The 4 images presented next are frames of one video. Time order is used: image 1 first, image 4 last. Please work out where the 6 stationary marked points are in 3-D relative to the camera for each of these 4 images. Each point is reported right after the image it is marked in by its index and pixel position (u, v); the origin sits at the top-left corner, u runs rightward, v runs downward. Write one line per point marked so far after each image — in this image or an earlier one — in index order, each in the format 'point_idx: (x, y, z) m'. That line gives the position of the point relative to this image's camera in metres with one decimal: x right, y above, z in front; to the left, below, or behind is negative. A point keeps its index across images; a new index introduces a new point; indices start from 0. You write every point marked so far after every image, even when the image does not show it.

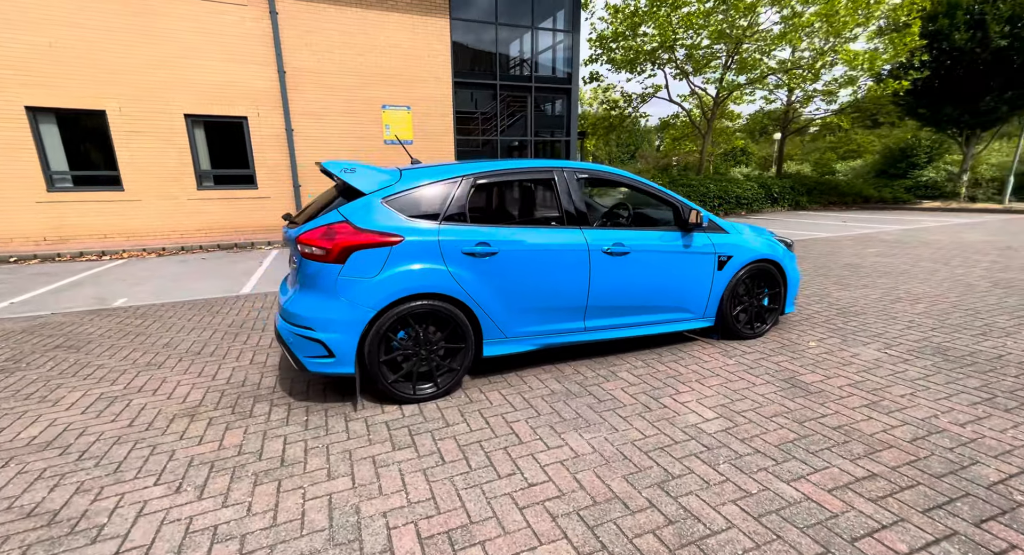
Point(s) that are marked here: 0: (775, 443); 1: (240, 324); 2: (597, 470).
0: (+1.5, -0.9, +2.6) m
1: (-3.0, -0.5, +5.0) m
2: (+0.4, -1.0, +2.4) m
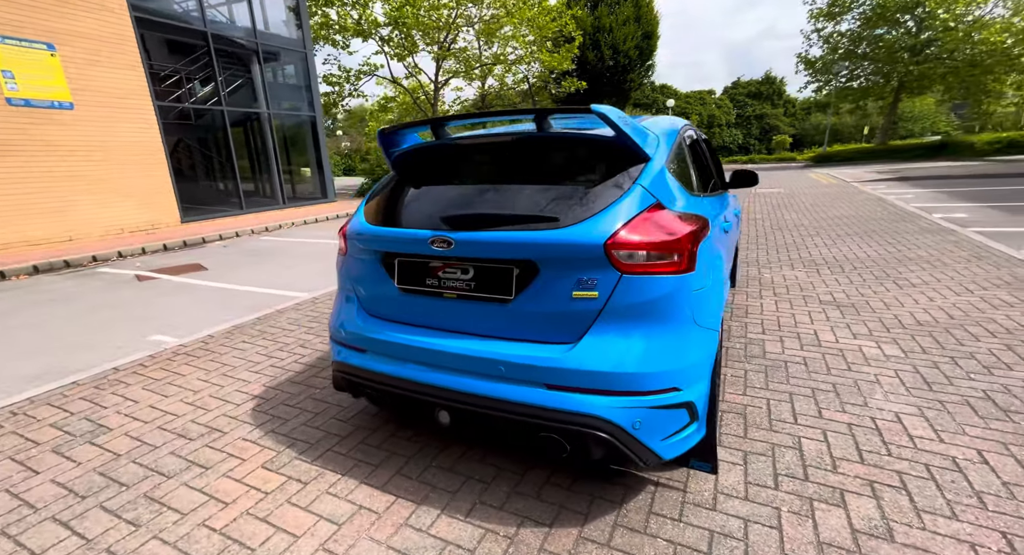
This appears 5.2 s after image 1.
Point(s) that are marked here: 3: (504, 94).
0: (+3.0, -0.5, +3.2) m
1: (-2.0, -1.0, +2.2) m
2: (+2.3, -0.7, +2.4) m
3: (-0.2, +7.4, +18.6) m
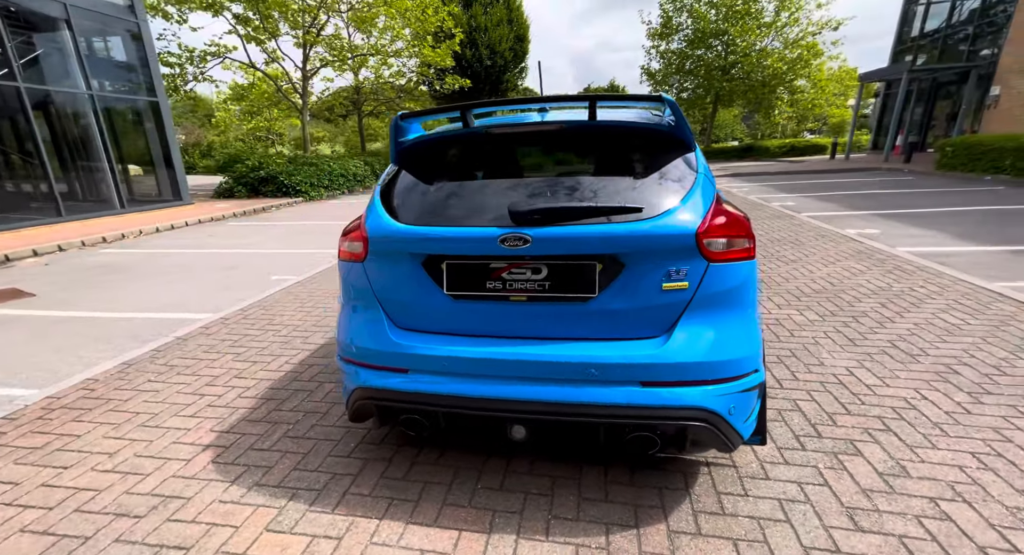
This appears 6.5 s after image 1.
0: (+2.8, -0.3, +3.9) m
1: (-1.7, -1.1, +1.6) m
2: (+2.4, -0.6, +3.0) m
3: (-5.0, +7.3, +17.7) m
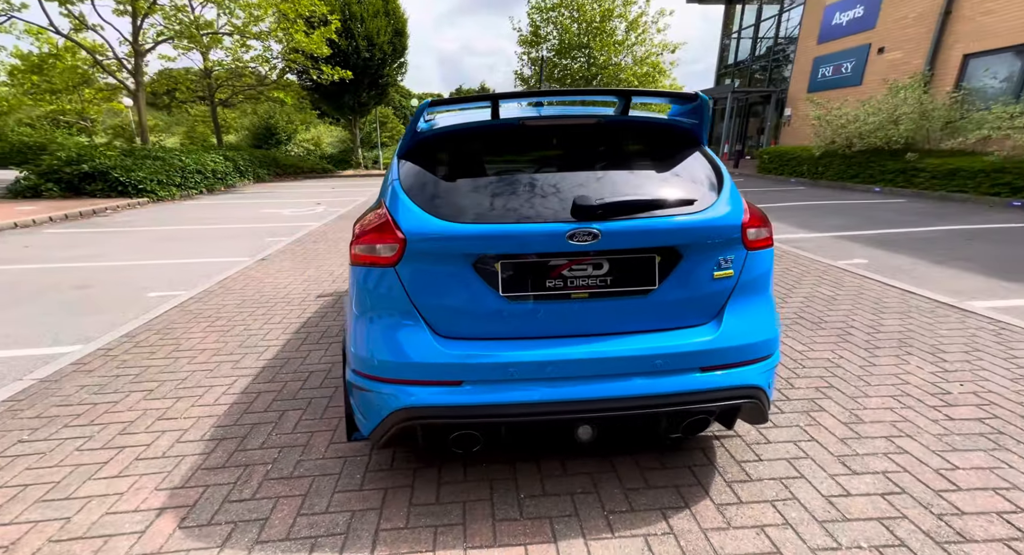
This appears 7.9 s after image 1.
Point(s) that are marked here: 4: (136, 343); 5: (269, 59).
0: (+2.3, -0.2, +4.5) m
1: (-1.3, -1.2, +1.1) m
2: (+2.2, -0.5, +3.5) m
3: (-9.4, +7.0, +15.6) m
4: (-2.8, -0.5, +3.4) m
5: (-8.7, +7.6, +15.9) m
